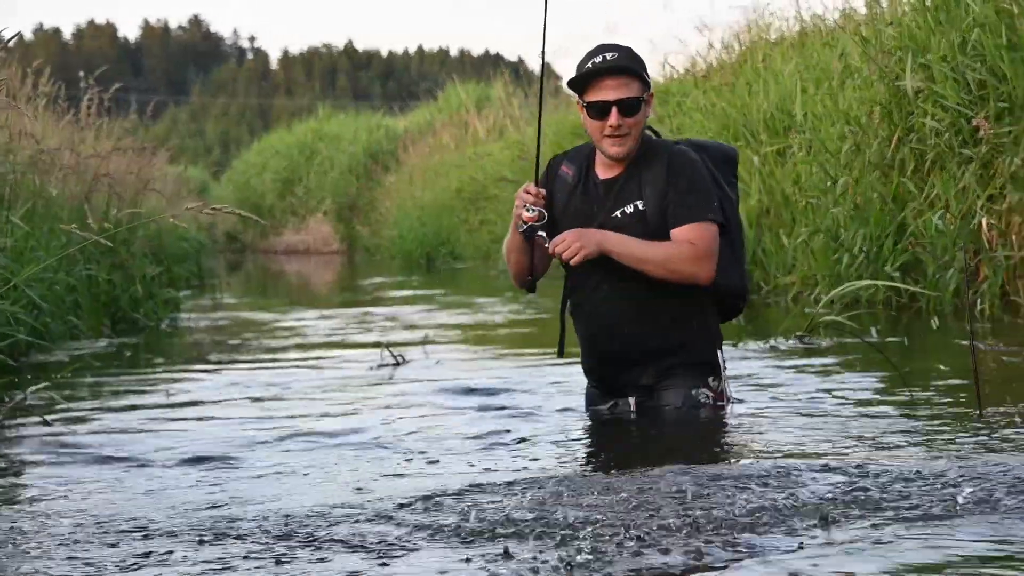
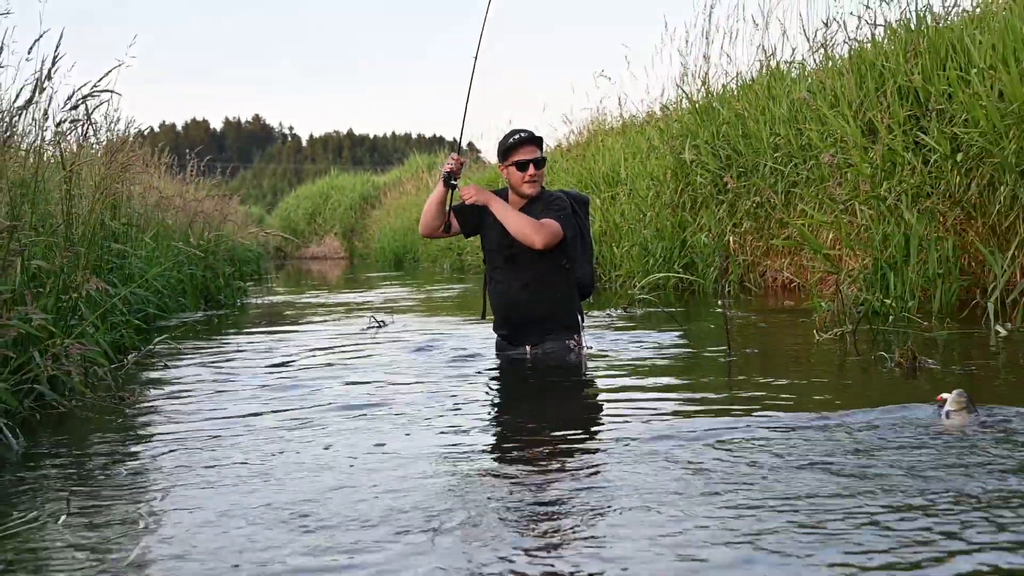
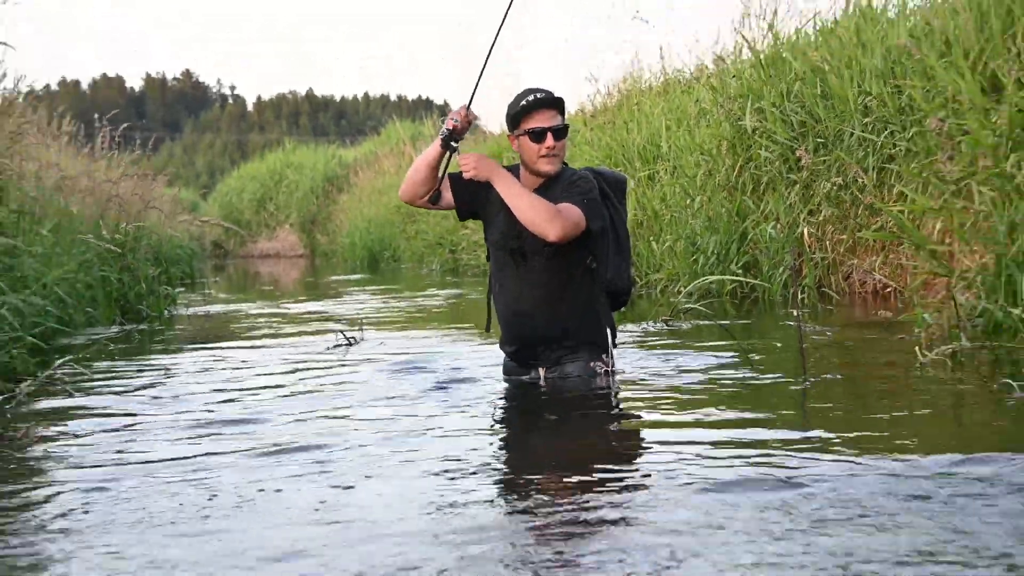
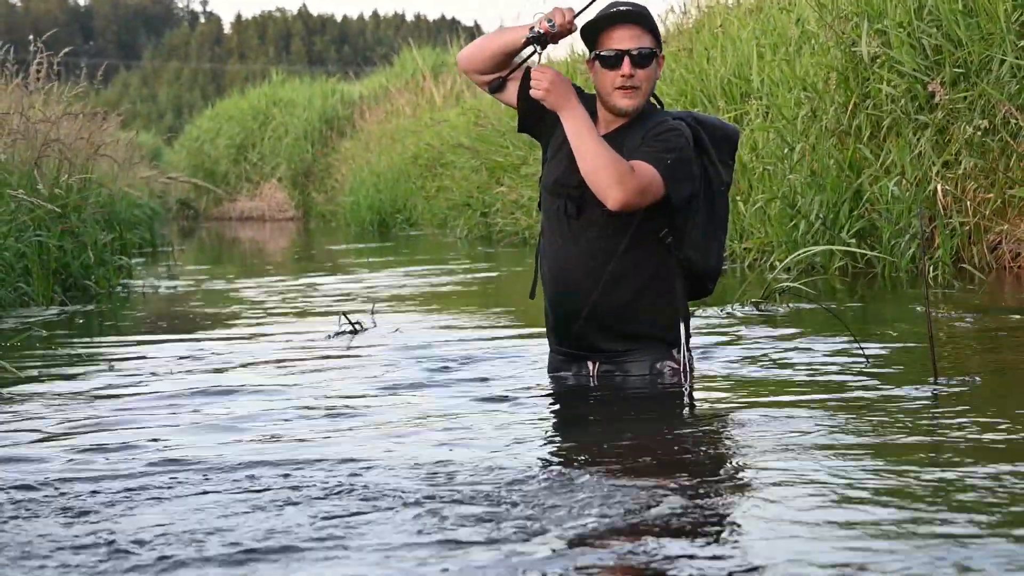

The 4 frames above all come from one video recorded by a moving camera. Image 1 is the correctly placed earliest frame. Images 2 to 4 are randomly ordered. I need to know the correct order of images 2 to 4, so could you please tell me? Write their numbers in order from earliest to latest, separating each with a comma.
4, 3, 2
